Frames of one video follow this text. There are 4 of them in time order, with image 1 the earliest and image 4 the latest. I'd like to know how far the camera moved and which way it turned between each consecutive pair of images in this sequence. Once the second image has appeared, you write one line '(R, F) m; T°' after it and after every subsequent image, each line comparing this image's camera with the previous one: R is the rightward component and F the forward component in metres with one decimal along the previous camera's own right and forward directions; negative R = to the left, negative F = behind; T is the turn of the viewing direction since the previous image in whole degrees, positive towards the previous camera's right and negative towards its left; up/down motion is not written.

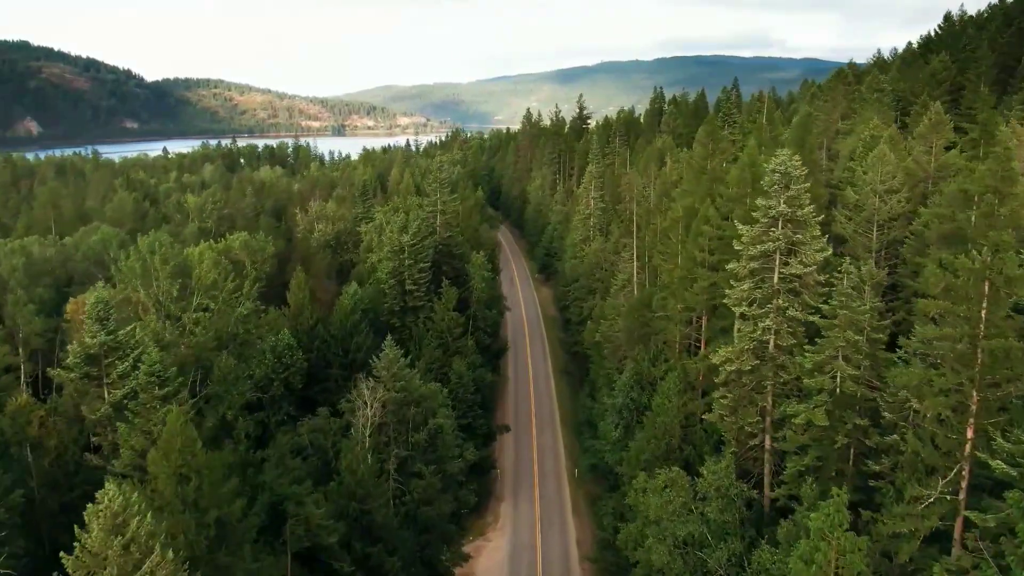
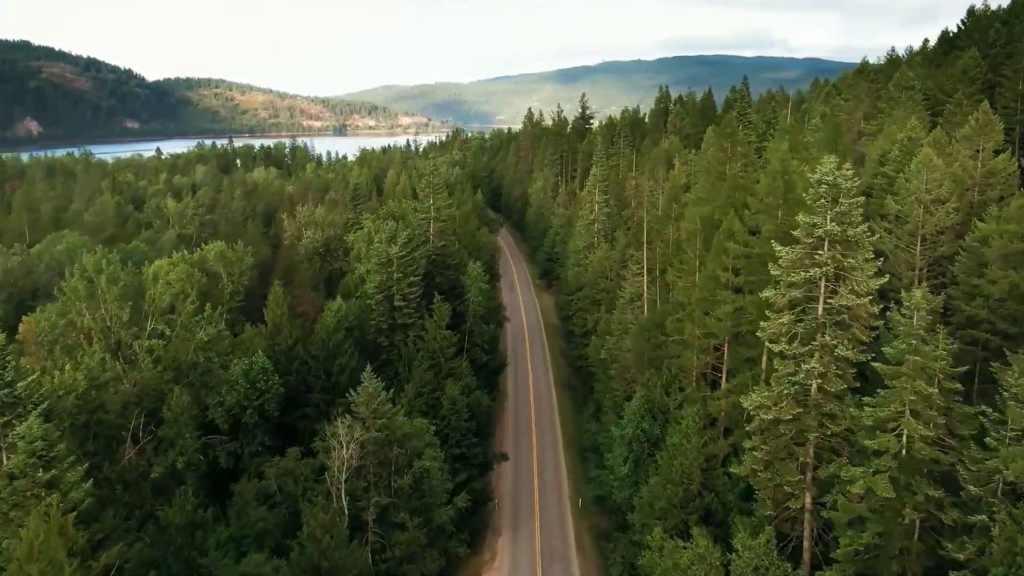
(+0.2, +4.6) m; 0°
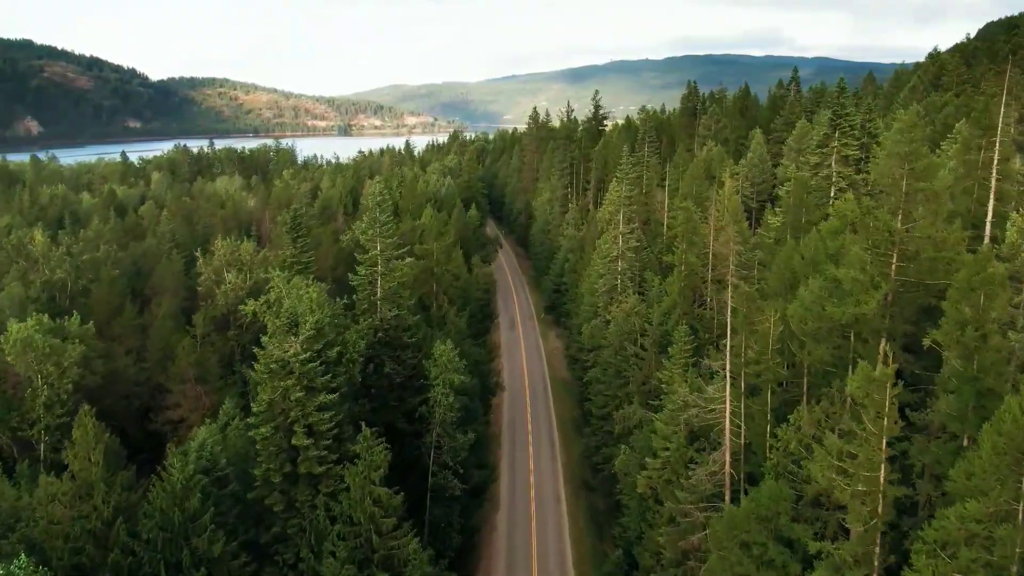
(+0.8, +20.4) m; 0°
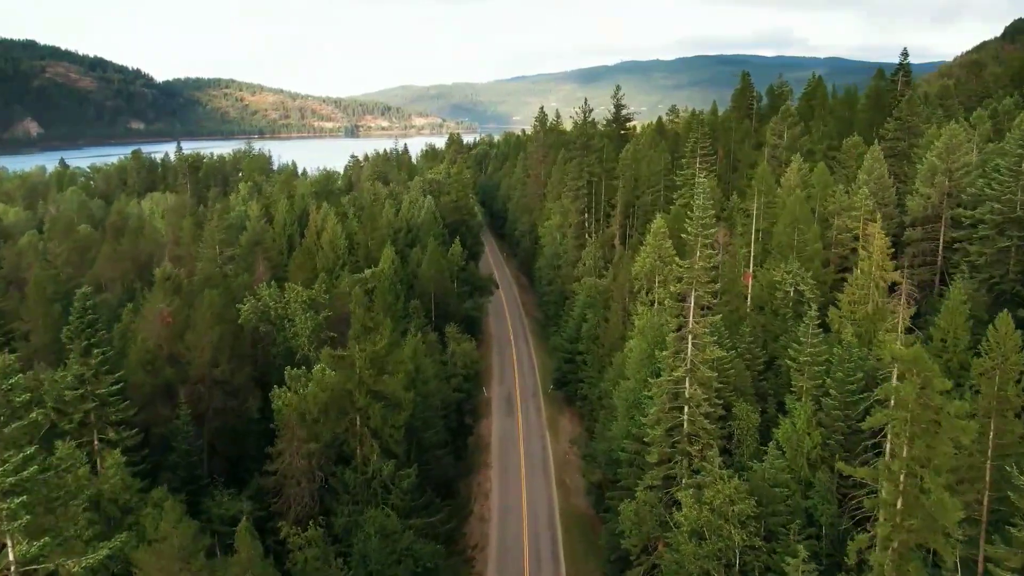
(+1.0, +27.0) m; -1°
